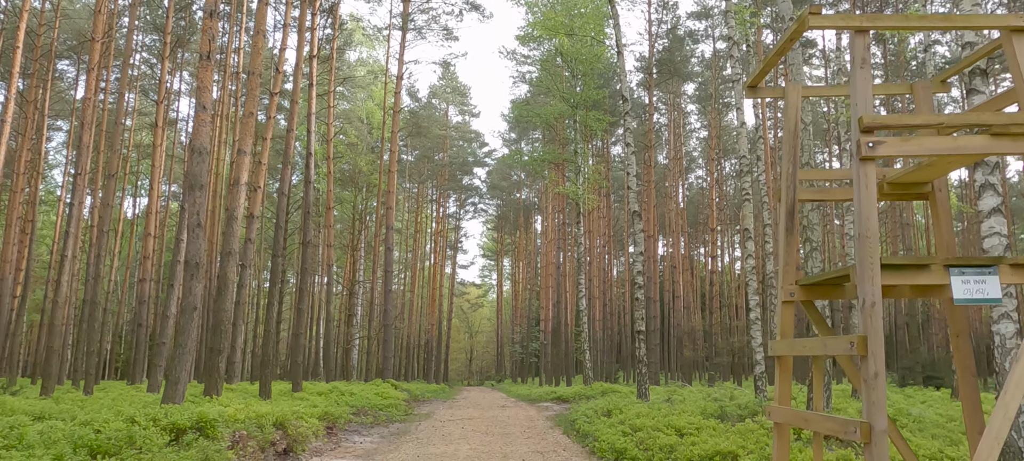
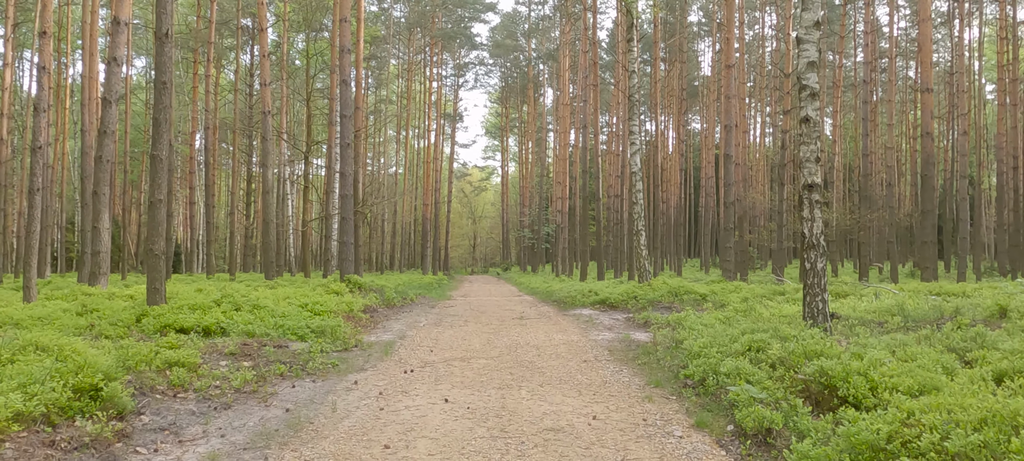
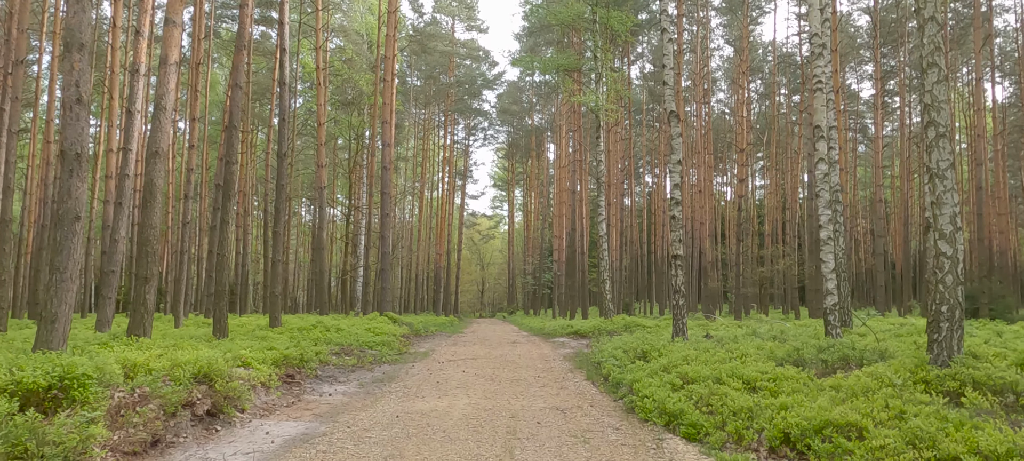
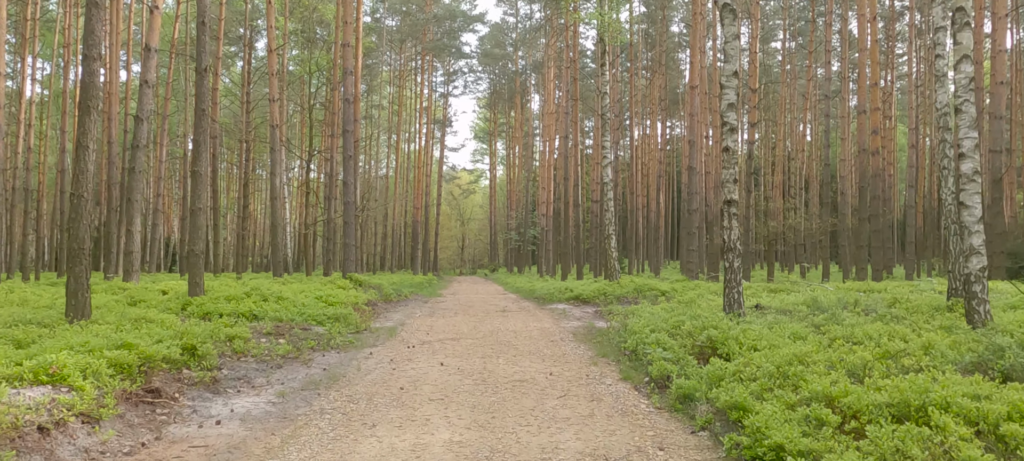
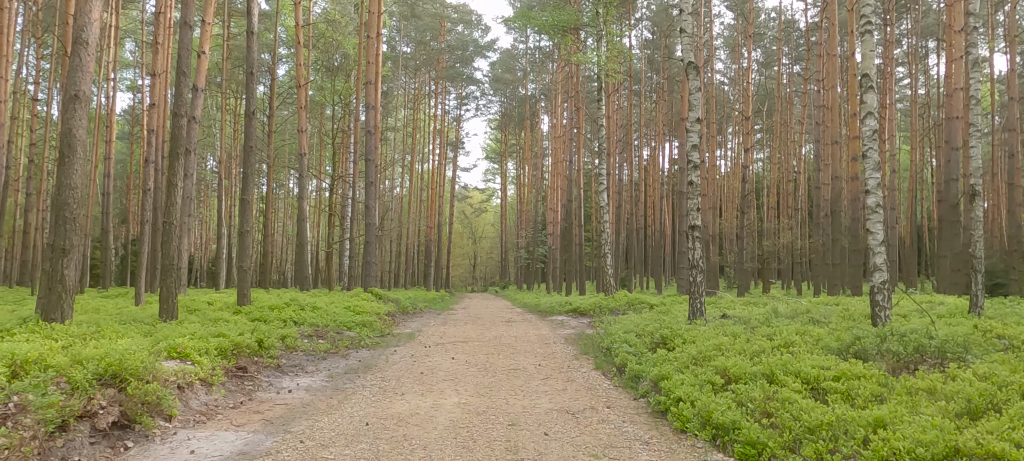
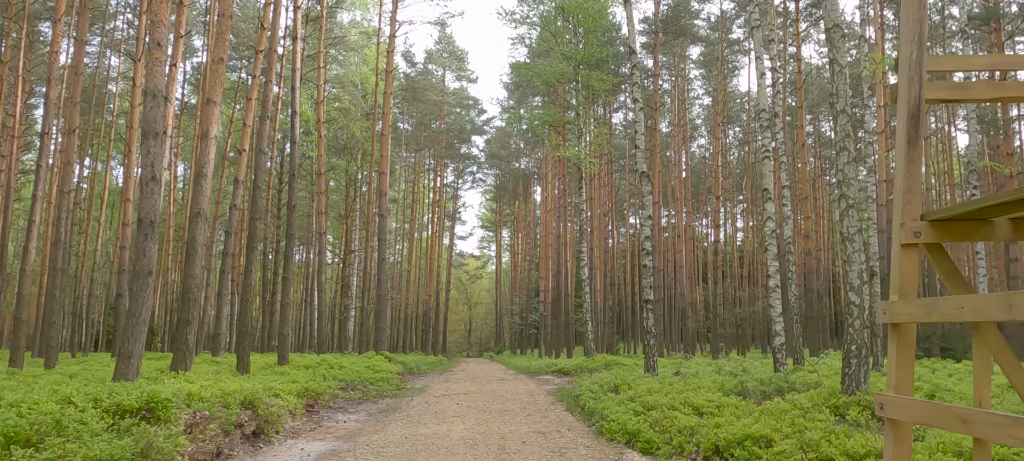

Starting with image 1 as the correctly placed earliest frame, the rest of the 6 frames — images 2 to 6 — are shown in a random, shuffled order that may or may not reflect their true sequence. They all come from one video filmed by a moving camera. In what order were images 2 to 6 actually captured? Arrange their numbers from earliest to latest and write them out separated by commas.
6, 3, 5, 4, 2
